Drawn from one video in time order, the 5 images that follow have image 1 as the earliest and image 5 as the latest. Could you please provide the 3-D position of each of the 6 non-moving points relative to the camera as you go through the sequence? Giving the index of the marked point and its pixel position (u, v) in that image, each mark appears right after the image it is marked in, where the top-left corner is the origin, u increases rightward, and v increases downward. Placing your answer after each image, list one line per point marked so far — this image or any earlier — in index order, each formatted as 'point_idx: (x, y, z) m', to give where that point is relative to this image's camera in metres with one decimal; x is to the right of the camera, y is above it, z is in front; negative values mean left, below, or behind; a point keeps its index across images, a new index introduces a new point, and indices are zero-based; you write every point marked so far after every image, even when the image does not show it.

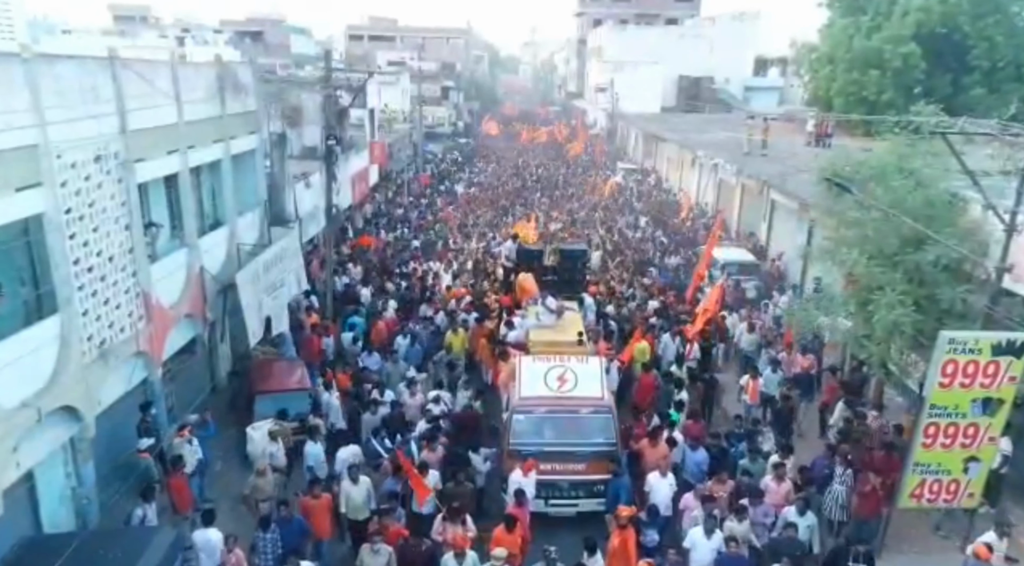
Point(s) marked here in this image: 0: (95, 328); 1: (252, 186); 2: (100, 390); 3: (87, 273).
0: (-4.3, -0.4, +8.1) m
1: (-4.7, +1.8, +14.7) m
2: (-4.3, -1.1, +8.4) m
3: (-4.2, +0.1, +8.0) m
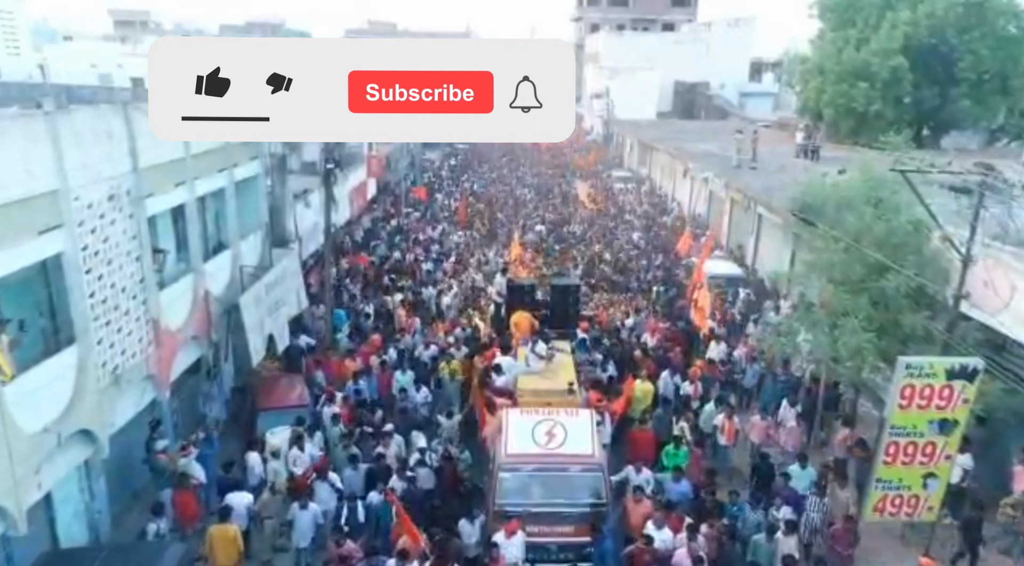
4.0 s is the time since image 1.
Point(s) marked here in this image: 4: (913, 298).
0: (-4.4, -0.8, +8.7) m
1: (-4.9, +1.5, +15.3) m
2: (-4.5, -1.4, +9.0) m
3: (-4.4, -0.2, +8.6) m
4: (+5.1, -0.2, +10.2) m
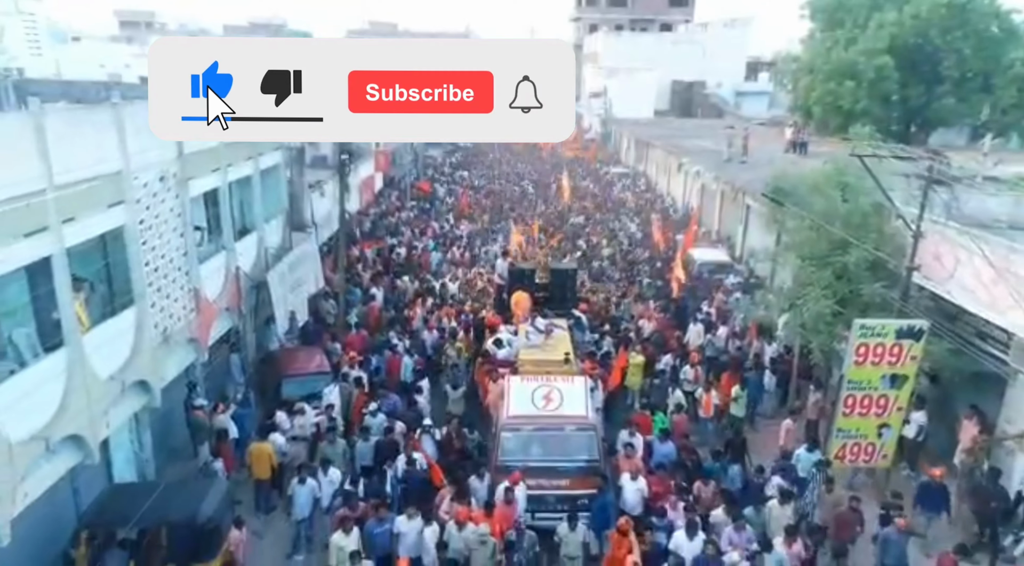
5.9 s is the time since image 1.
0: (-4.4, -0.4, +9.9) m
1: (-4.9, +1.8, +16.5) m
2: (-4.4, -1.1, +10.2) m
3: (-4.4, +0.1, +9.8) m
4: (+5.2, +0.2, +11.4) m
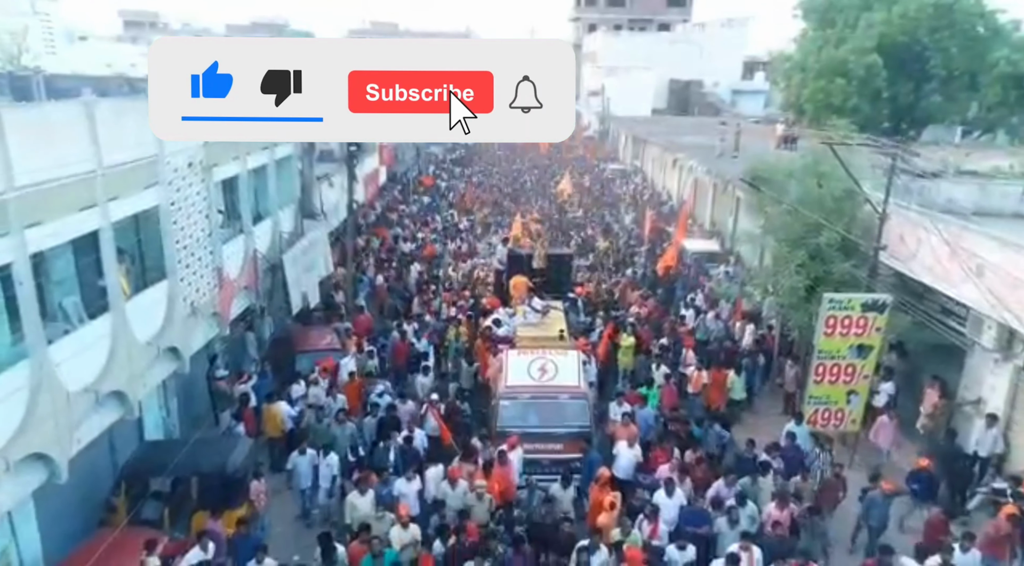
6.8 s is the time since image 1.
0: (-4.4, -0.1, +10.9) m
1: (-4.9, +2.1, +17.5) m
2: (-4.5, -0.8, +11.1) m
3: (-4.4, +0.5, +10.7) m
4: (+5.1, +0.5, +12.4) m
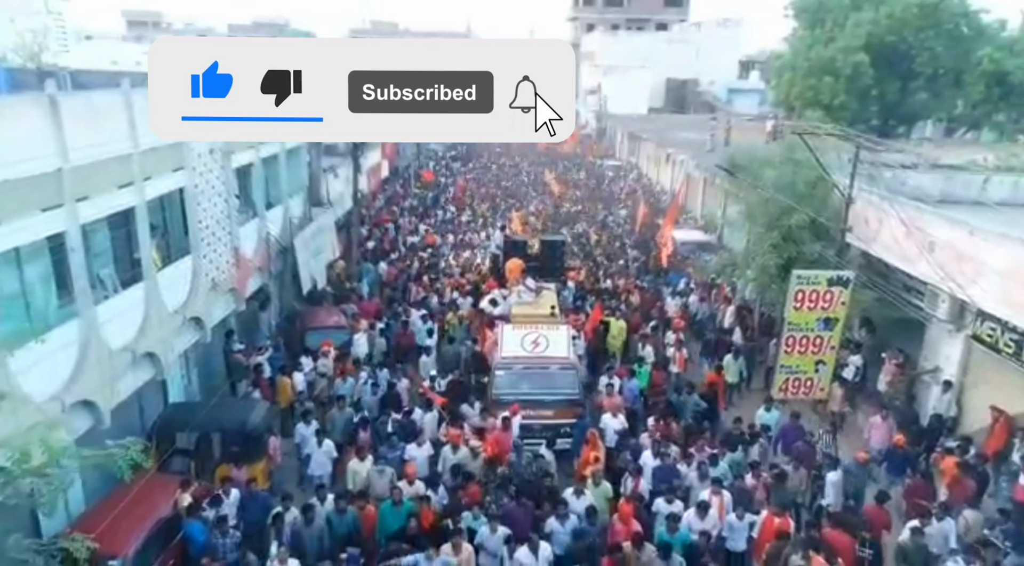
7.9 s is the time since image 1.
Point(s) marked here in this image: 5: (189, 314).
0: (-4.5, +0.2, +11.8) m
1: (-5.0, +2.5, +18.4) m
2: (-4.6, -0.4, +12.1) m
3: (-4.5, +0.8, +11.7) m
4: (+5.1, +0.8, +13.4) m
5: (-4.5, -0.4, +11.1) m
